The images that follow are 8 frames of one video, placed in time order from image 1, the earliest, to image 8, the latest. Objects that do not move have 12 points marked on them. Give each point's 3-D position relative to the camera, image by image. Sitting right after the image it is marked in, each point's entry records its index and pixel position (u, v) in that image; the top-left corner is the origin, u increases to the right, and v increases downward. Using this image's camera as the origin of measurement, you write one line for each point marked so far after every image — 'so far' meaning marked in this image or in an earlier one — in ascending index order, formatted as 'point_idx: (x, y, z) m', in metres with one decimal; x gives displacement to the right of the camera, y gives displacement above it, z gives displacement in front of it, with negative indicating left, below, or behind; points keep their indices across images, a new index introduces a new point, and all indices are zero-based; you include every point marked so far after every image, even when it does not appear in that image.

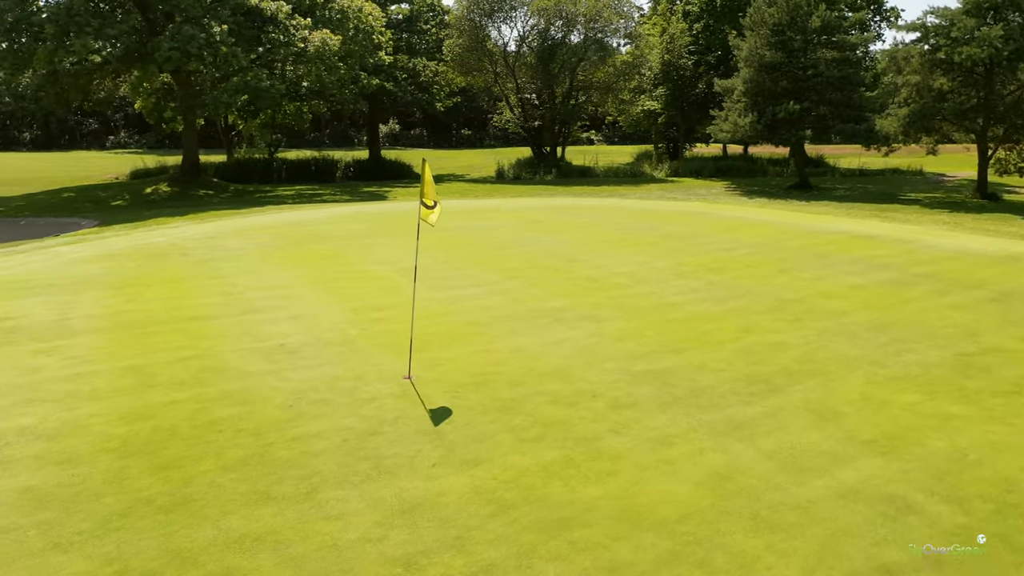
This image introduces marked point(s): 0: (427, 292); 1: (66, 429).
0: (-1.0, 0.0, +9.2) m
1: (-2.8, -0.9, +5.1) m
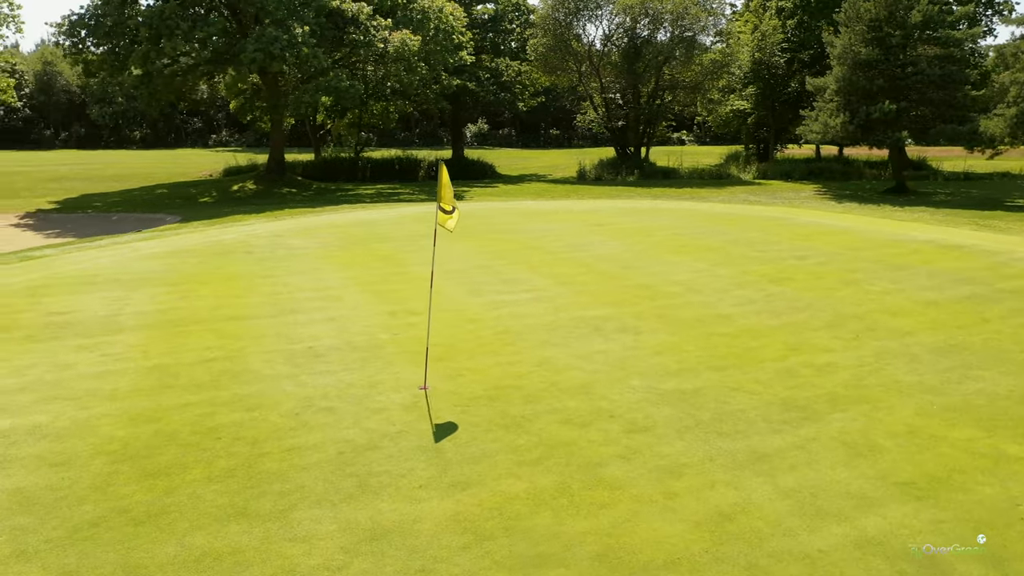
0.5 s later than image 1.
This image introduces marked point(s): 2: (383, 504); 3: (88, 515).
0: (-0.5, -0.1, +9.0) m
1: (-2.7, -0.9, +5.1) m
2: (-0.6, -1.1, +4.0) m
3: (-2.0, -1.1, +4.0) m
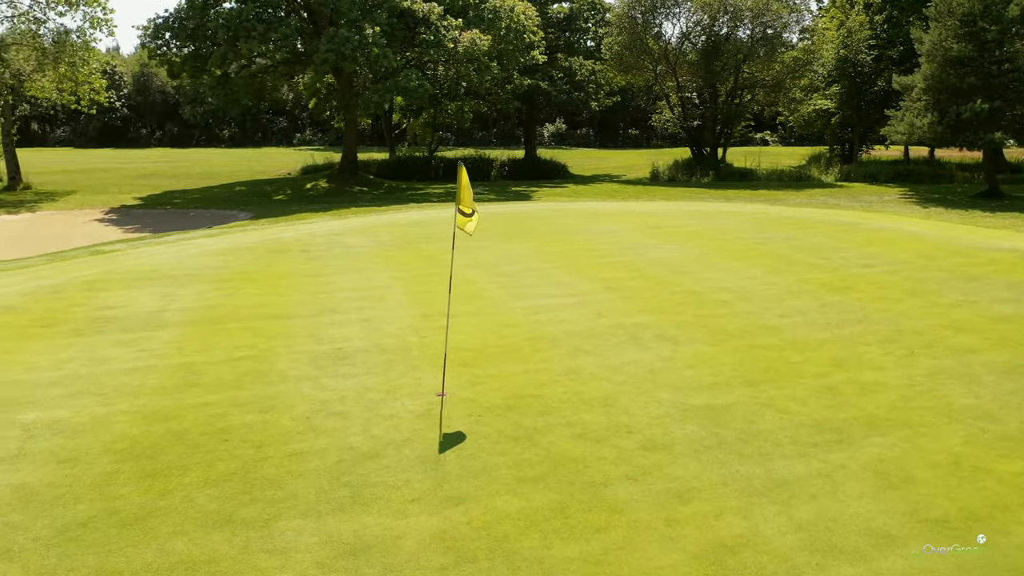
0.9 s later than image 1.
0: (0.0, -0.1, +8.8) m
1: (-2.6, -0.9, +5.2) m
2: (-0.7, -1.1, +3.9) m
3: (-2.1, -1.1, +4.0) m
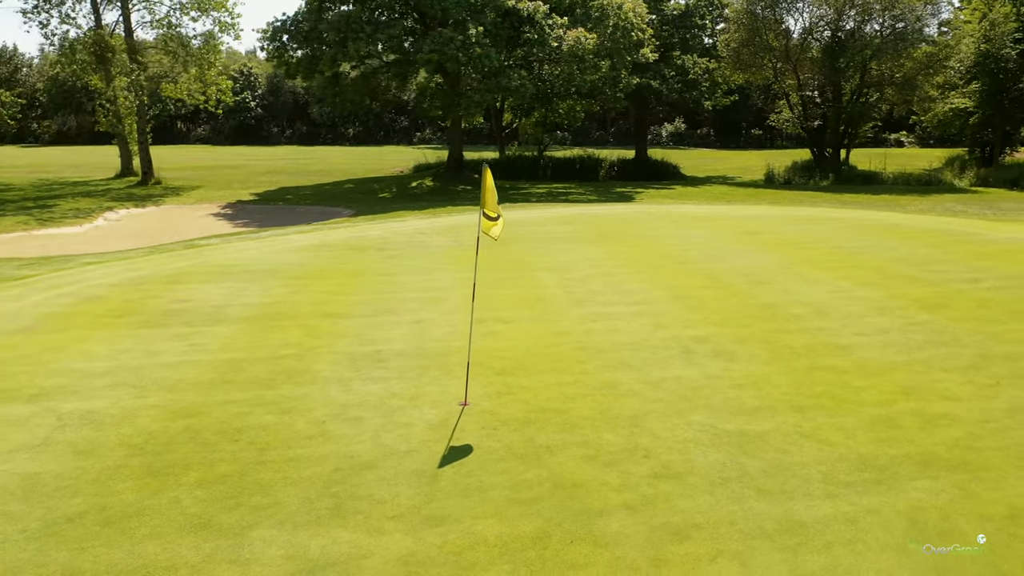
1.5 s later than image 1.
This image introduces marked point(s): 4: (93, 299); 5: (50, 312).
0: (+0.6, -0.2, +8.5) m
1: (-2.5, -0.8, +5.3) m
2: (-0.8, -1.1, +3.8) m
3: (-2.2, -1.1, +4.0) m
4: (-4.6, -0.1, +9.0) m
5: (-4.7, -0.2, +8.4) m
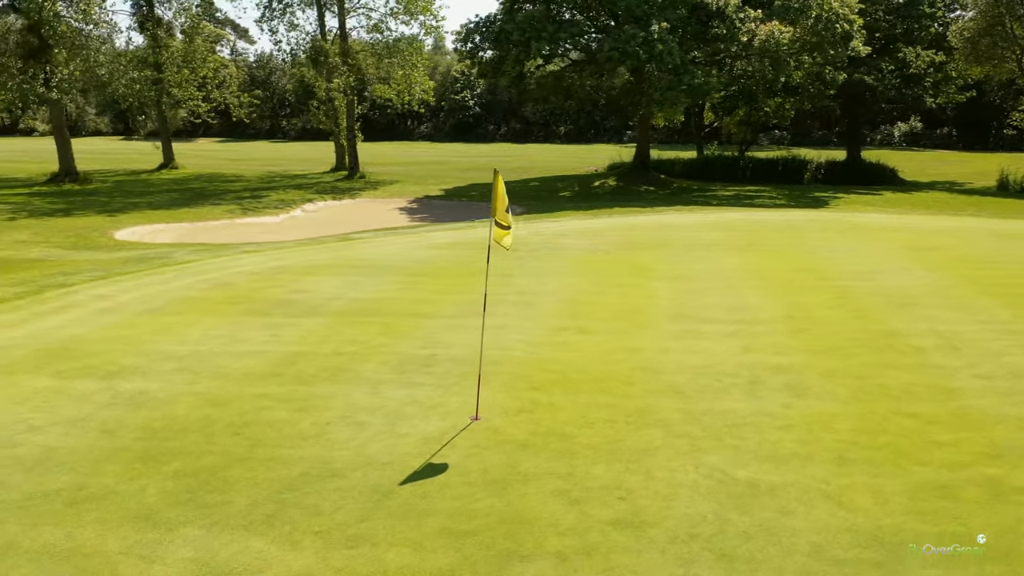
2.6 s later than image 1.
0: (+1.5, -0.3, +8.0) m
1: (-2.4, -0.8, +5.6) m
2: (-1.1, -1.2, +3.7) m
3: (-2.4, -1.0, +4.3) m
4: (-3.4, 0.0, +9.7) m
5: (-3.7, -0.1, +9.2) m
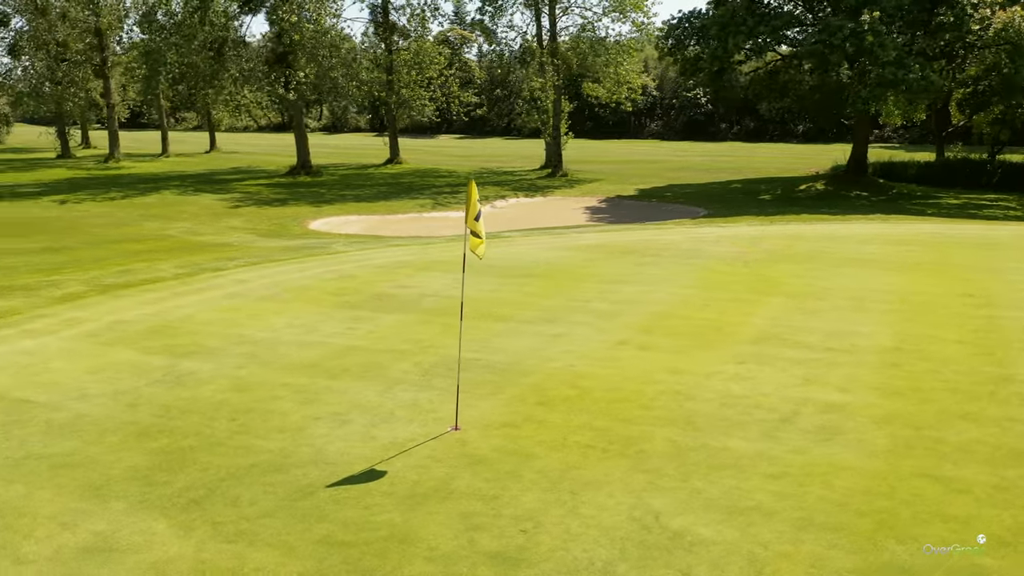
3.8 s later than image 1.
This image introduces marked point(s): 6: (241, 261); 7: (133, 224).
0: (+2.1, -0.5, +7.3) m
1: (-2.4, -0.7, +6.2) m
2: (-1.7, -1.1, +4.0) m
3: (-2.7, -1.0, +4.9) m
4: (-2.1, +0.1, +10.4) m
5: (-2.6, 0.0, +10.0) m
6: (-3.9, +0.4, +12.0) m
7: (-8.4, +1.4, +18.4) m
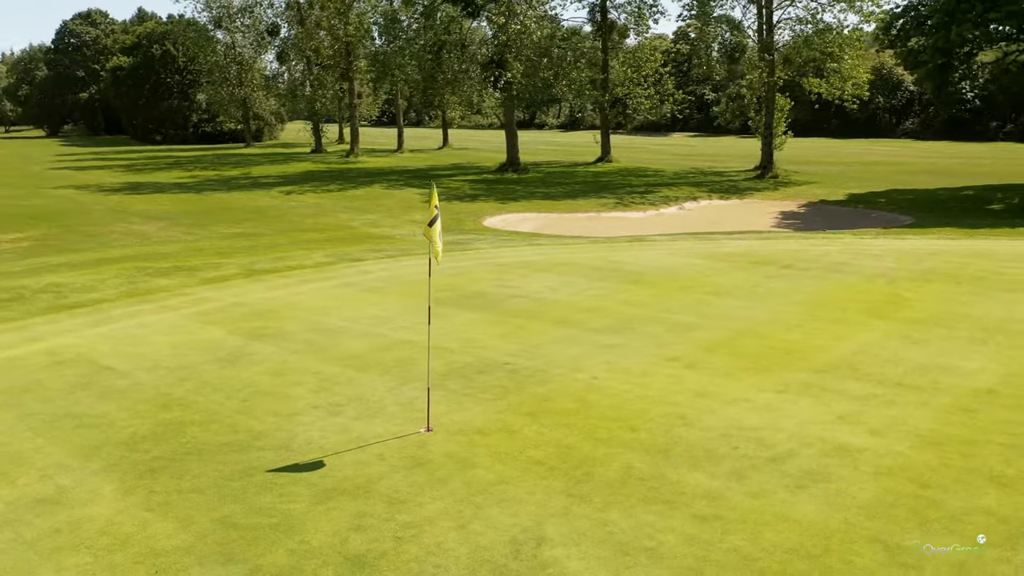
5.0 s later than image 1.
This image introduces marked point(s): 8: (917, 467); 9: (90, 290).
0: (+2.4, -0.7, +6.6) m
1: (-2.2, -0.6, +6.8) m
2: (-2.2, -1.1, +4.5) m
3: (-2.9, -0.8, +5.7) m
4: (-0.7, +0.2, +10.7) m
5: (-1.2, +0.1, +10.5) m
6: (-2.0, +0.6, +12.8) m
7: (-4.4, +1.8, +20.2) m
8: (+2.3, -1.0, +4.7) m
9: (-5.1, 0.0, +10.0) m
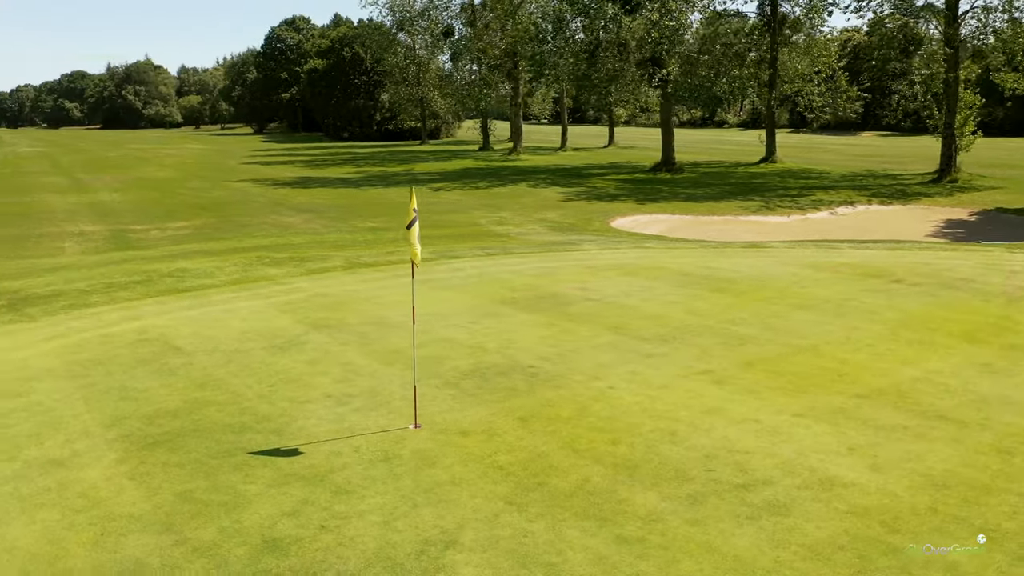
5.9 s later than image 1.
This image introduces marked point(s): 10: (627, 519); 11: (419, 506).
0: (+2.5, -0.8, +6.1) m
1: (-1.9, -0.6, +7.2) m
2: (-2.4, -1.0, +5.0) m
3: (-2.9, -0.7, +6.3) m
4: (+0.4, +0.2, +10.8) m
5: (-0.2, +0.1, +10.6) m
6: (-0.4, +0.6, +13.1) m
7: (-1.1, +1.9, +20.8) m
8: (+2.0, -1.1, +4.2) m
9: (-4.1, +0.2, +11.0) m
10: (+0.6, -1.2, +4.1) m
11: (-0.5, -1.1, +4.3) m
